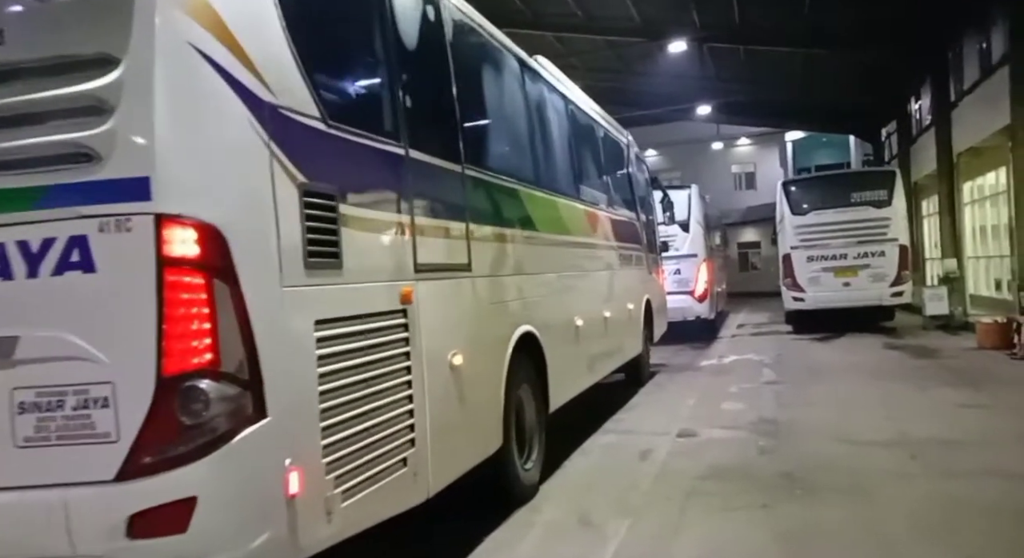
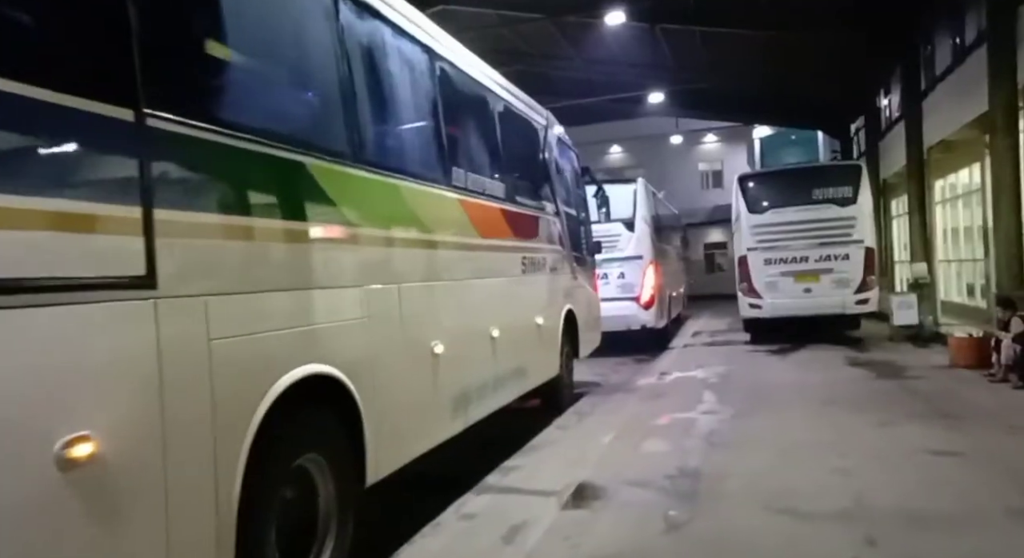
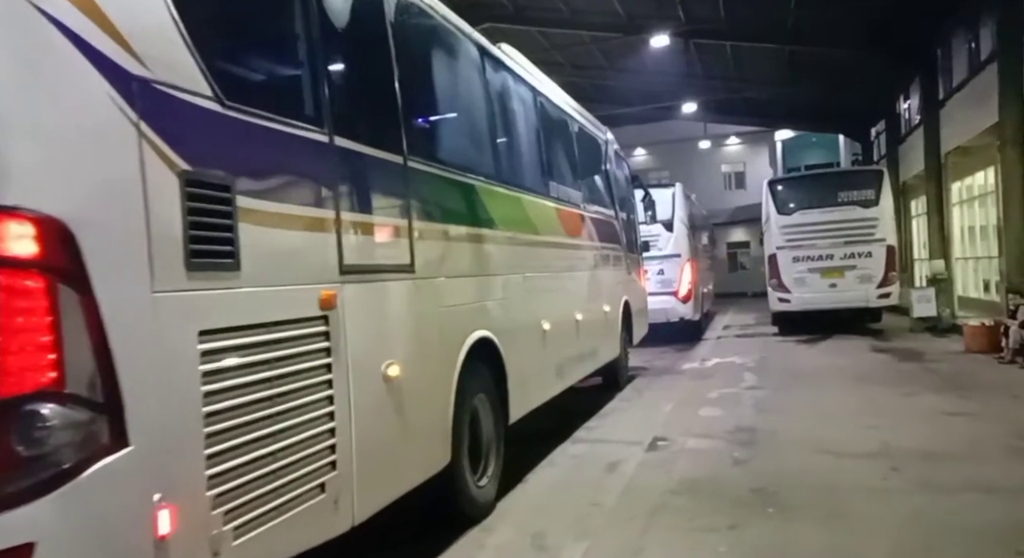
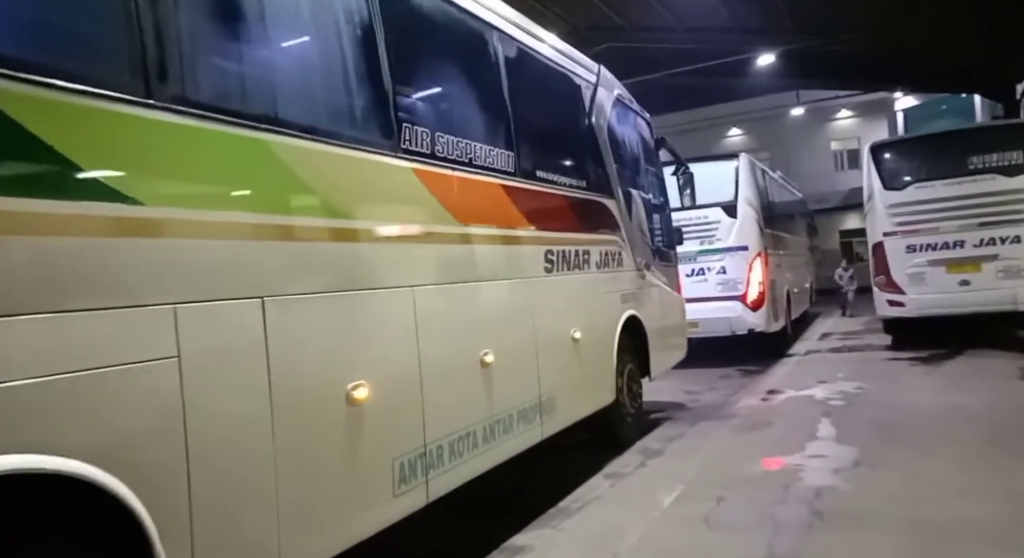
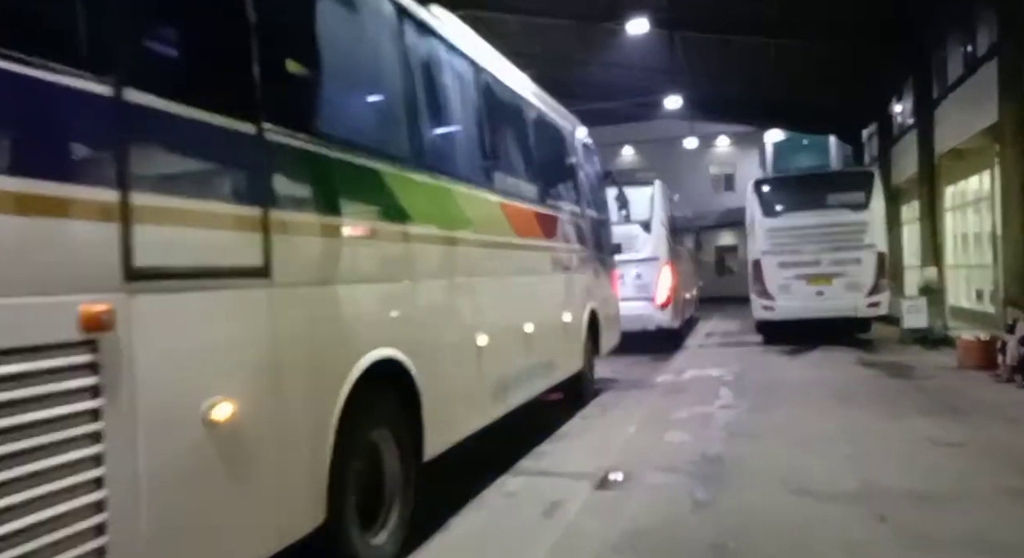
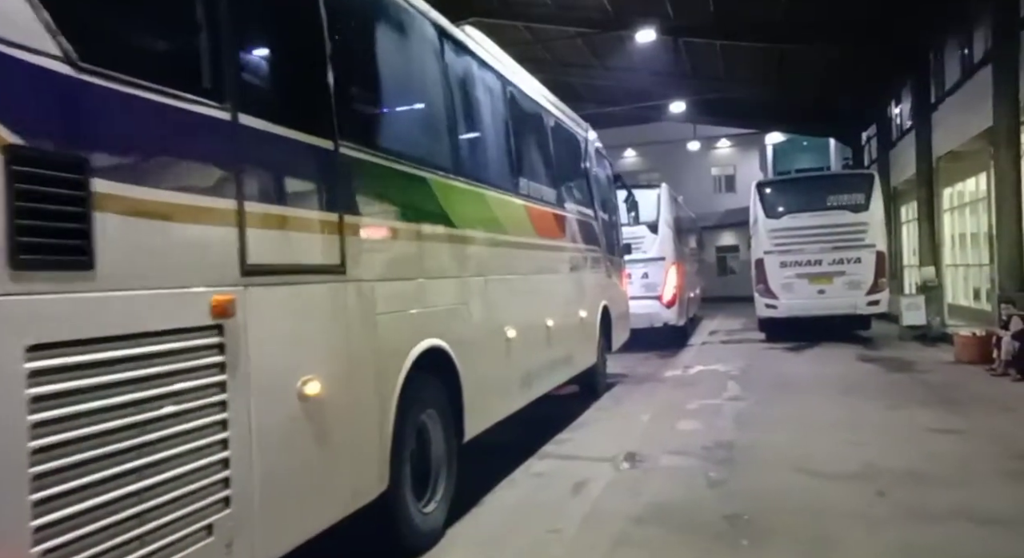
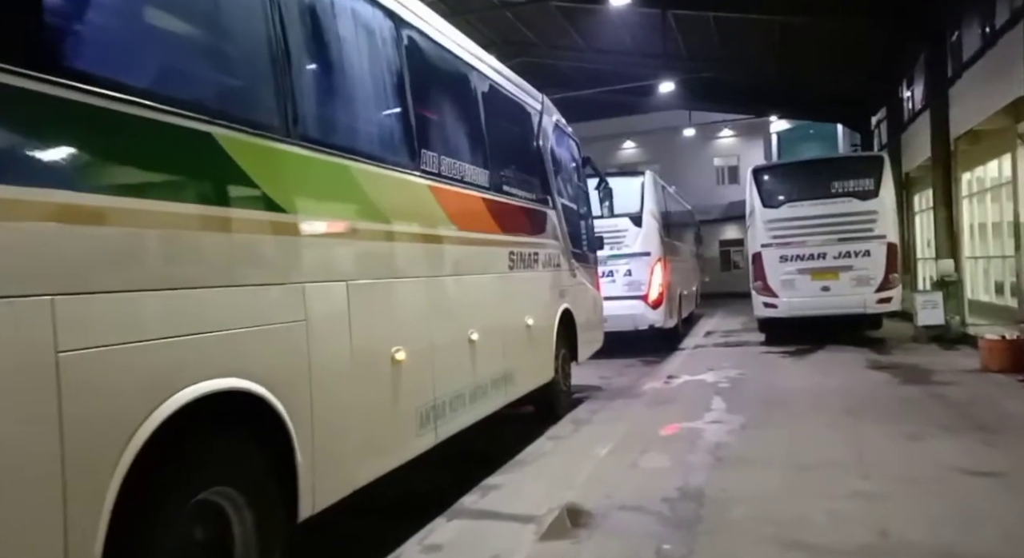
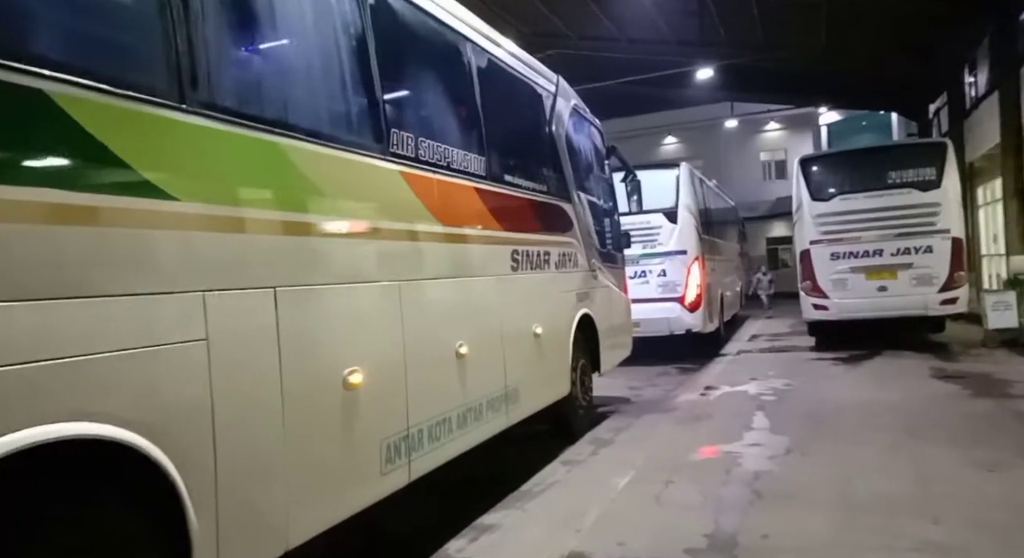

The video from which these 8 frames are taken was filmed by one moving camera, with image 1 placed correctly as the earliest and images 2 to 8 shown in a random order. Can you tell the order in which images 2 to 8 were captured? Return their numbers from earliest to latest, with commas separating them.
3, 6, 5, 2, 7, 8, 4
